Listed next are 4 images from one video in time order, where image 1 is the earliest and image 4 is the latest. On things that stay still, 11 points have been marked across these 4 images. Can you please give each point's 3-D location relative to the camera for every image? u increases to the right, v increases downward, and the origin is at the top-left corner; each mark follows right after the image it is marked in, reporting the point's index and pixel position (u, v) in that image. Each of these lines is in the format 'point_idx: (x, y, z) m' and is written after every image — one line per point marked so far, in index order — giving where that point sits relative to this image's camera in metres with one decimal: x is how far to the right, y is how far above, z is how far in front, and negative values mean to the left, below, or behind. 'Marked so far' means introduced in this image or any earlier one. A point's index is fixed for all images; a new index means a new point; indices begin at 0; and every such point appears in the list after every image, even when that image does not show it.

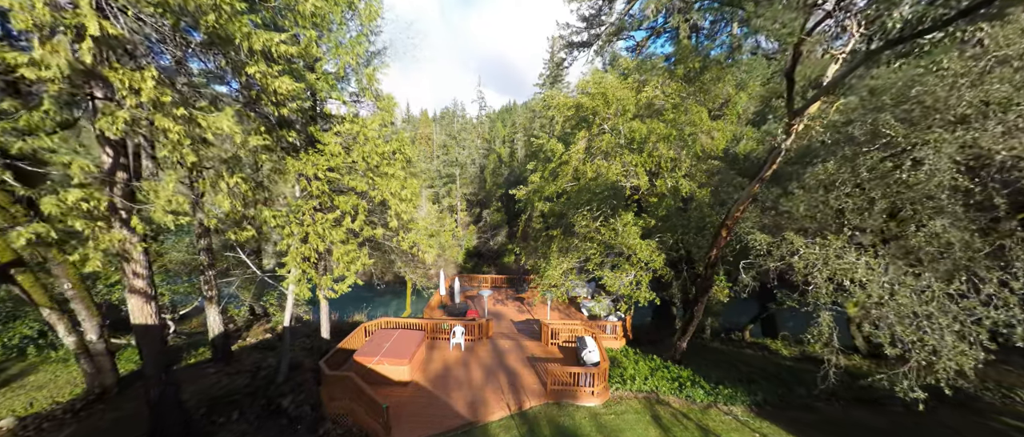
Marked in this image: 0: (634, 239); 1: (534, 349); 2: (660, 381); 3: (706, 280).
0: (+3.6, -0.6, +10.4) m
1: (+0.9, -4.9, +13.1) m
2: (+4.7, -5.2, +11.1) m
3: (+5.8, -1.8, +10.5) m
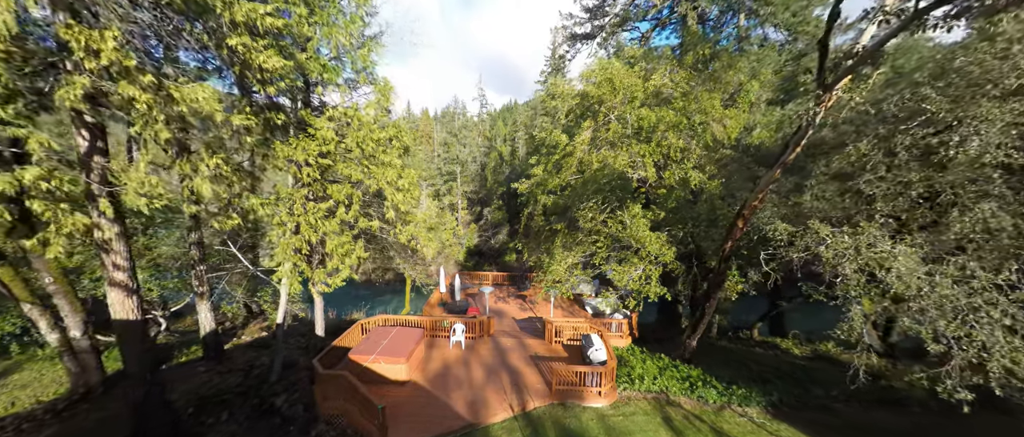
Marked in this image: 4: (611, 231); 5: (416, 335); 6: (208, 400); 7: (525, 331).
0: (+3.7, -0.4, +9.9) m
1: (+0.9, -4.6, +12.6) m
2: (+4.8, -5.0, +10.6) m
3: (+5.9, -1.6, +10.0) m
4: (+3.1, -0.4, +10.9) m
5: (-3.2, -3.8, +11.4) m
6: (-8.9, -5.3, +10.2) m
7: (+0.5, -4.6, +14.3) m
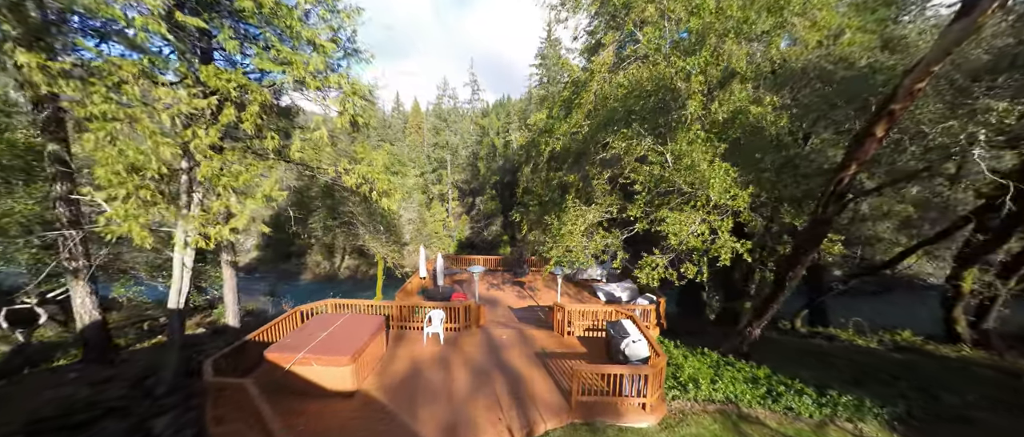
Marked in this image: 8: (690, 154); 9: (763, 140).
0: (+3.7, +1.0, +6.7) m
1: (+0.9, -3.3, +9.3) m
2: (+4.7, -3.5, +7.4) m
3: (+5.9, -0.1, +6.8) m
4: (+3.0, +1.0, +7.6) m
5: (-3.2, -2.4, +8.0) m
6: (-8.9, -3.9, +6.7) m
7: (+0.4, -3.2, +11.0) m
8: (+3.5, +1.3, +7.0) m
9: (+5.9, +1.8, +8.0) m
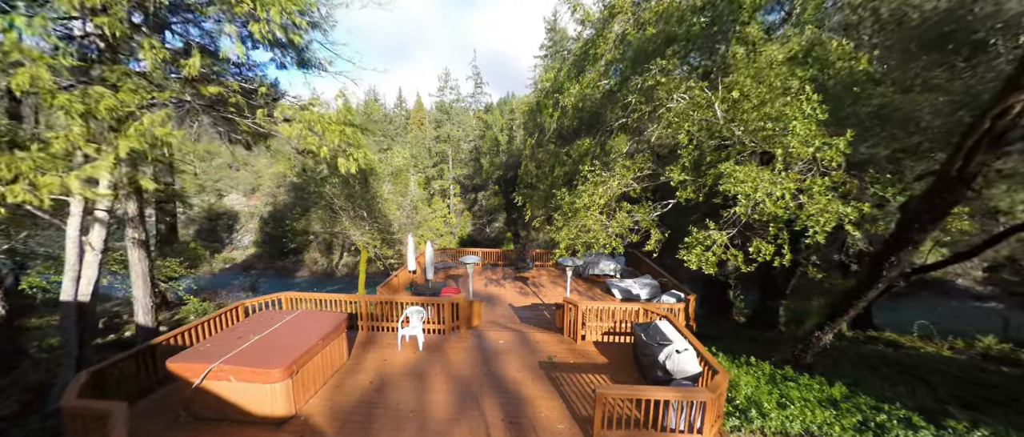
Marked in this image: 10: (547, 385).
0: (+3.6, +1.6, +4.7) m
1: (+0.8, -2.7, +7.4) m
2: (+4.7, -3.0, +5.4) m
3: (+5.8, +0.4, +4.8) m
4: (+3.0, +1.6, +5.7) m
5: (-3.3, -1.9, +6.2) m
6: (-9.0, -3.3, +4.9) m
7: (+0.4, -2.7, +9.1) m
8: (+3.5, +1.9, +5.1) m
9: (+5.8, +2.4, +6.1) m
10: (+0.6, -2.8, +5.9) m
